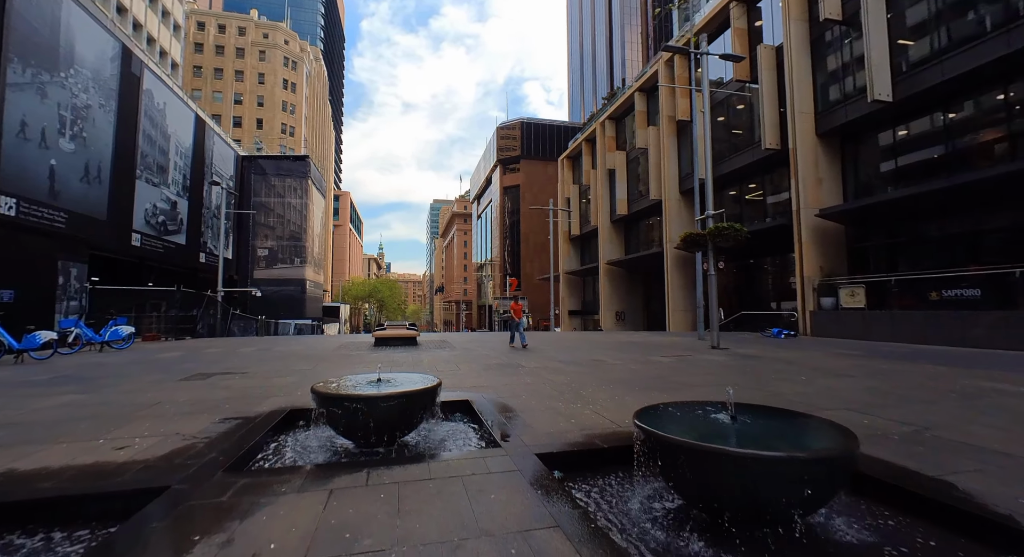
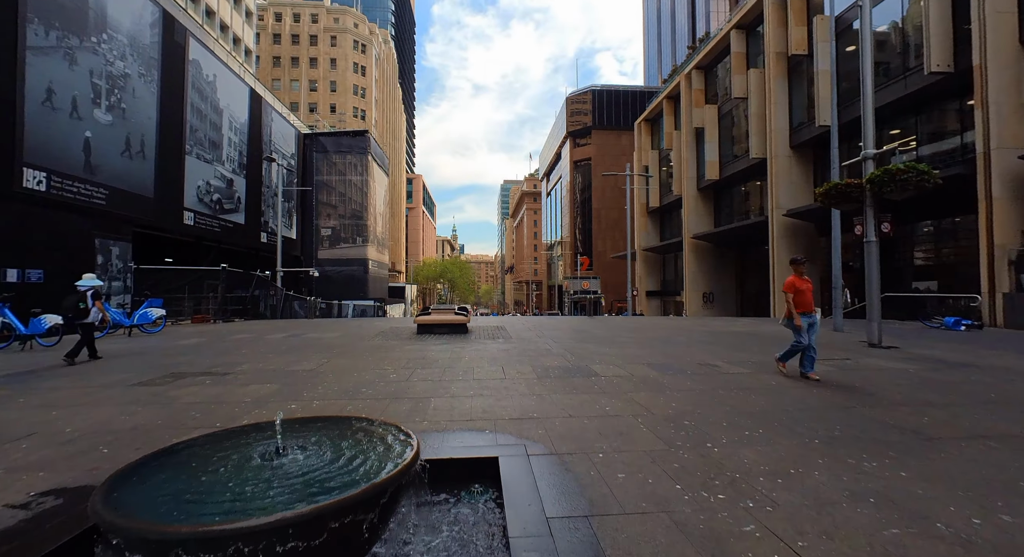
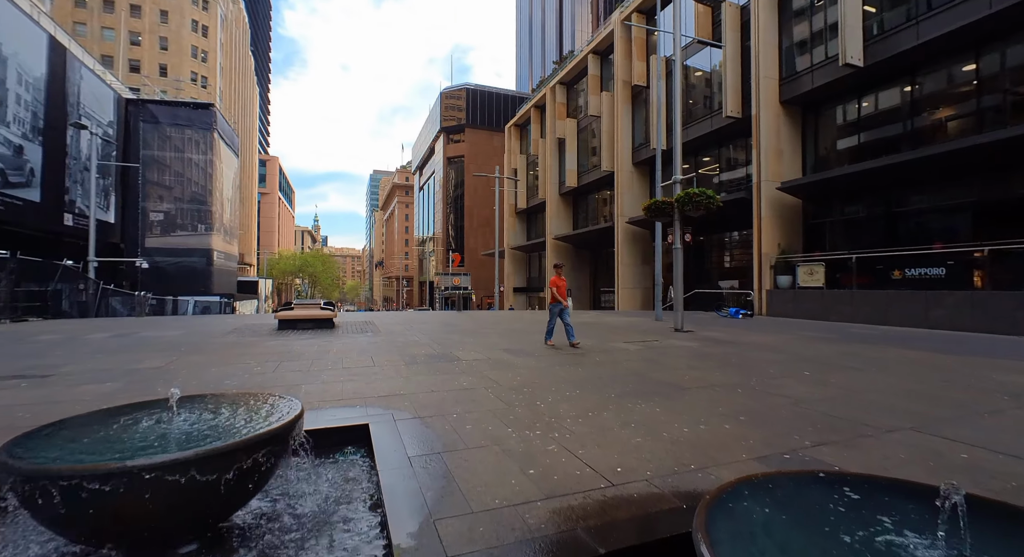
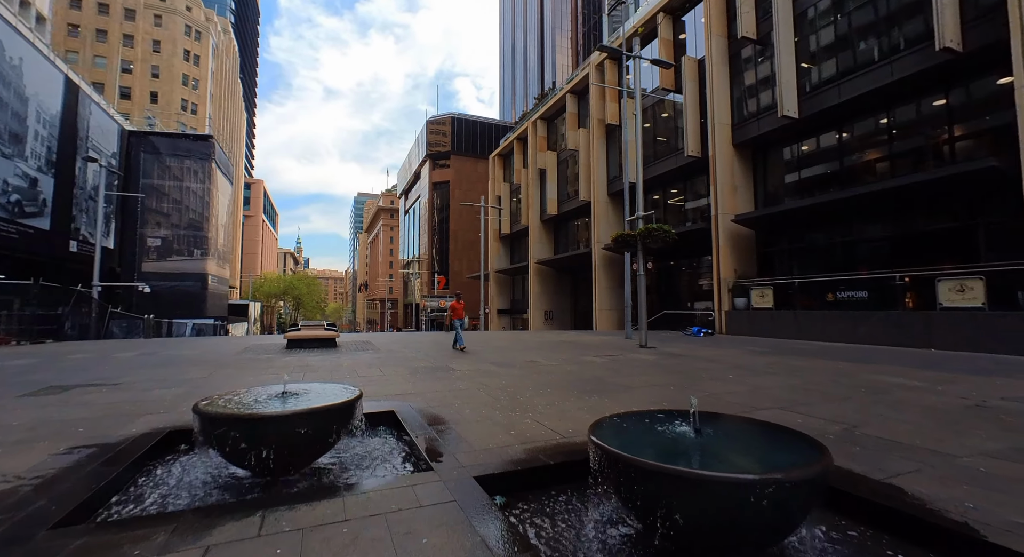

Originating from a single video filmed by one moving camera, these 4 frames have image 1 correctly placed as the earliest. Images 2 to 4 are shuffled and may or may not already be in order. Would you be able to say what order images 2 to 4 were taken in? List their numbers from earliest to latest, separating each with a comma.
4, 3, 2
